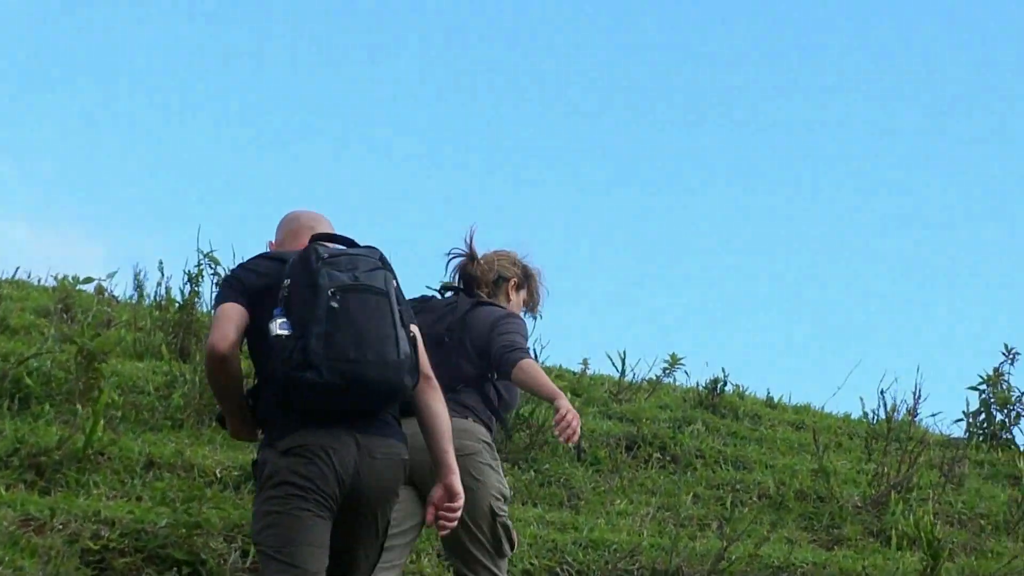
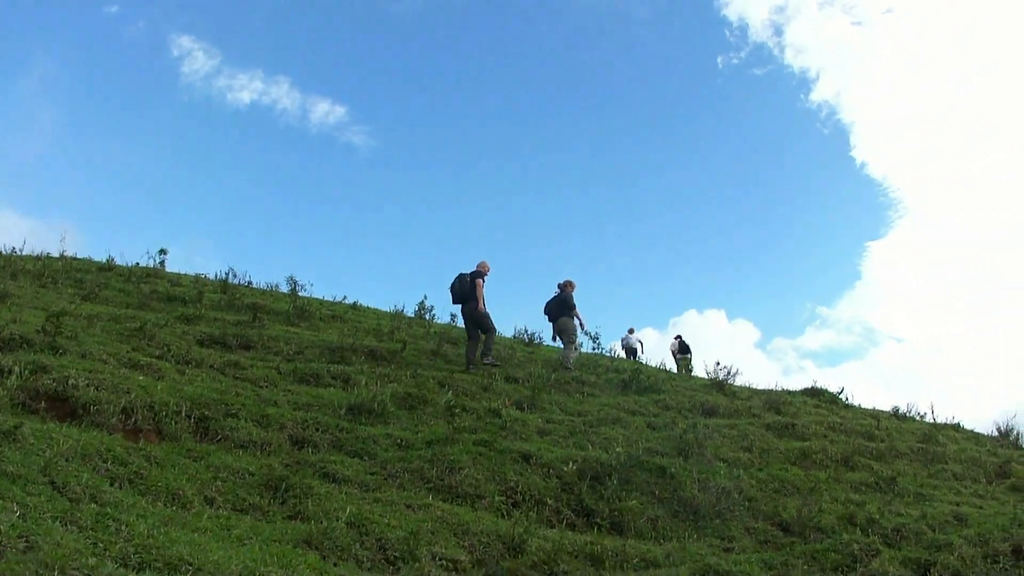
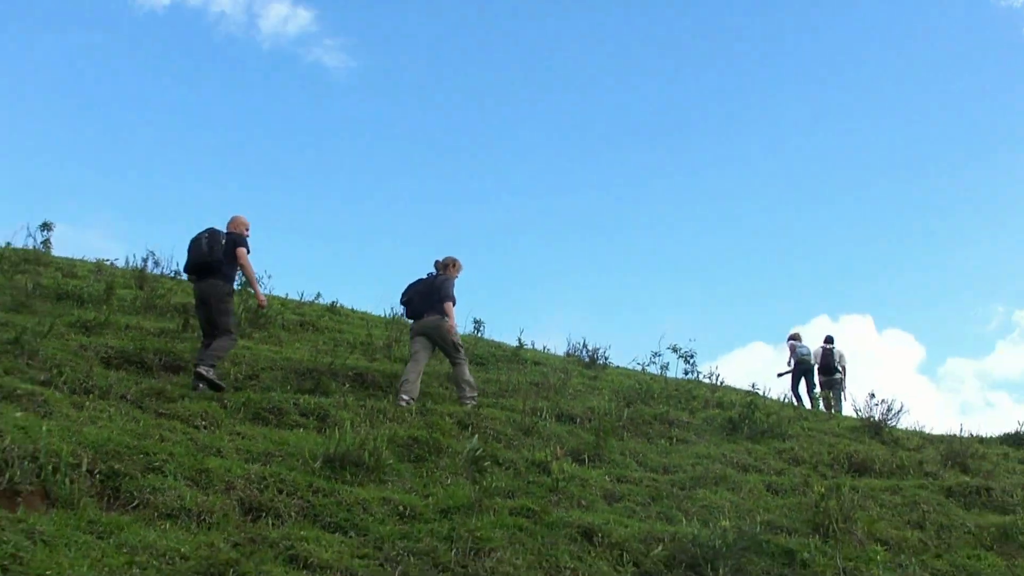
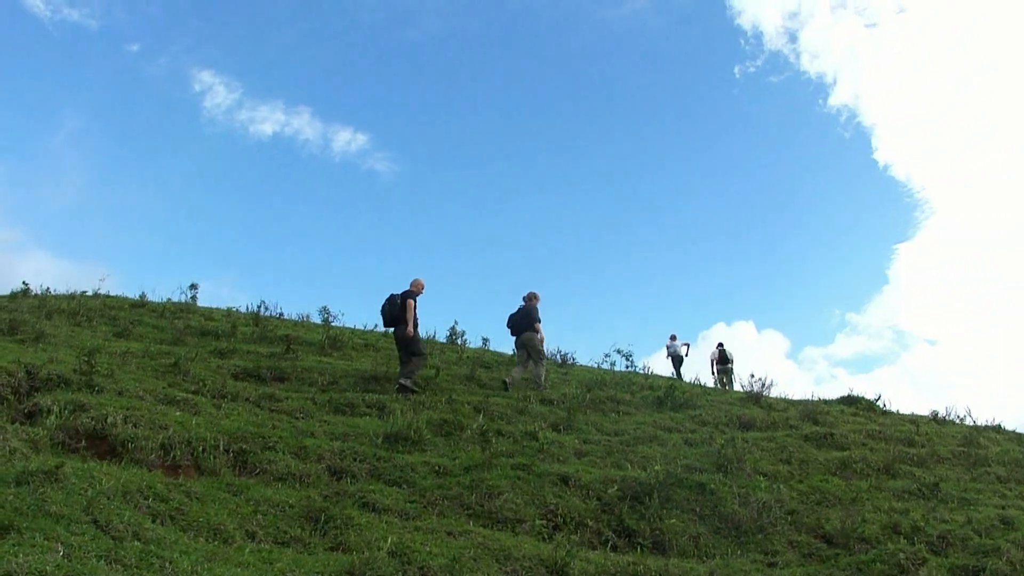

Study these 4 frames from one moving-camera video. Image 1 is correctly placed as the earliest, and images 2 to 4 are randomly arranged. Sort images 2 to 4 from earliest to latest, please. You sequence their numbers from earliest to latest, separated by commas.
3, 4, 2
